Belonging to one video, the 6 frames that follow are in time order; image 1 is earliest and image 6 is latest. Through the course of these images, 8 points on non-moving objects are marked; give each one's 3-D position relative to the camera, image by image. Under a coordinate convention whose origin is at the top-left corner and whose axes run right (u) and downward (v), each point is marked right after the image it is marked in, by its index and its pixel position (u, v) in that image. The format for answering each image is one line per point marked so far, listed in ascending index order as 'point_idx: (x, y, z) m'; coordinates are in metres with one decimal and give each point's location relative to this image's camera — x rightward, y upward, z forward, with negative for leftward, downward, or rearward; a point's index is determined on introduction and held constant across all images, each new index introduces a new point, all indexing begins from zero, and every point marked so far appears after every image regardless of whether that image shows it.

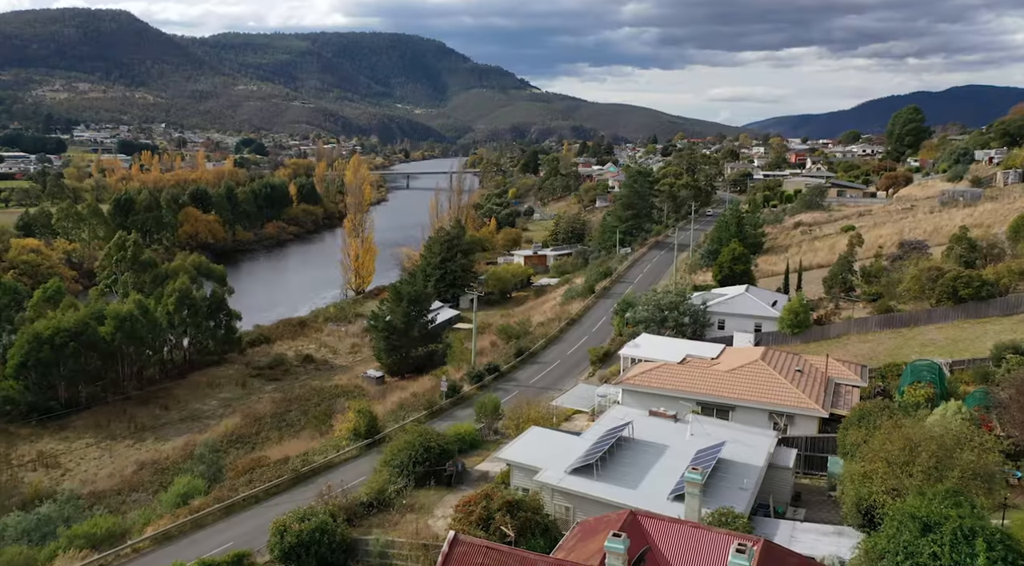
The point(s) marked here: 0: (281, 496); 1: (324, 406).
0: (-2.8, -2.7, +11.5) m
1: (-3.6, -2.5, +17.1) m
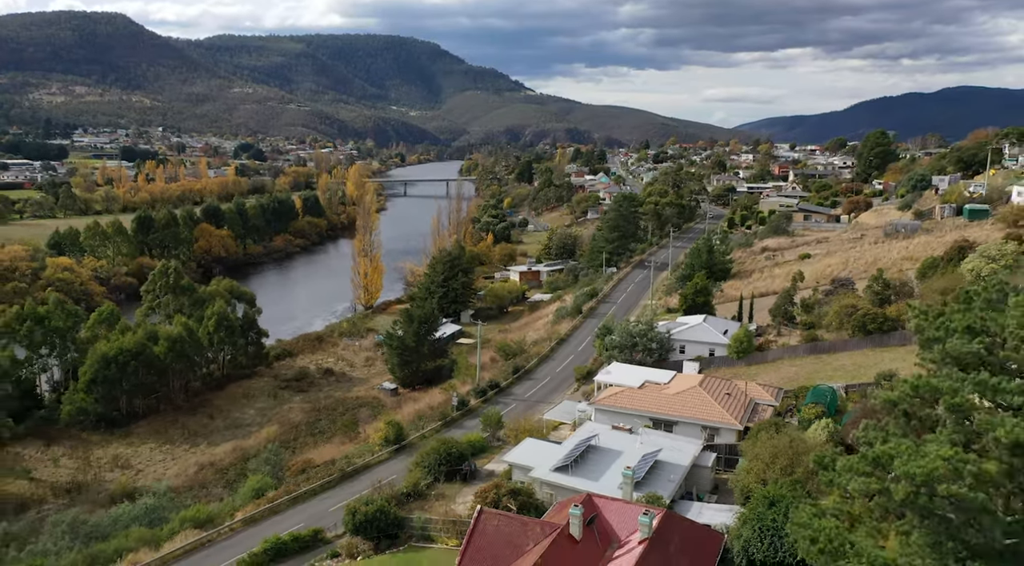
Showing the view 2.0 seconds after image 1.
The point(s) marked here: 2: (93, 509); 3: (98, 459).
0: (-2.8, -3.3, +14.4) m
1: (-3.7, -3.1, +19.9) m
2: (-7.1, -3.8, +15.1) m
3: (-8.4, -3.6, +17.6) m
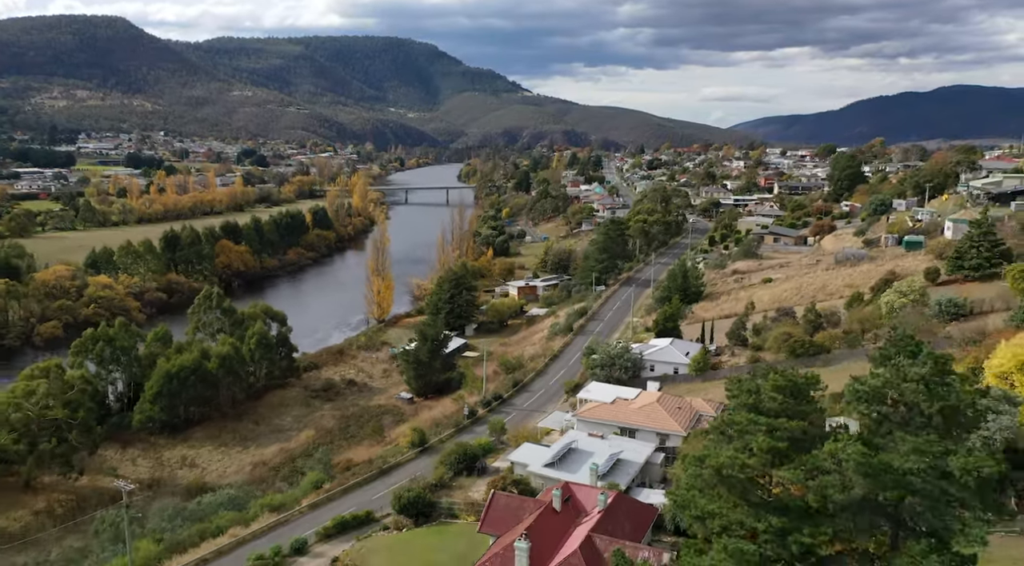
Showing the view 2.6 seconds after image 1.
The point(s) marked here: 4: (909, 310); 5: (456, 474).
0: (-2.8, -4.0, +17.9) m
1: (-3.7, -3.8, +23.5) m
2: (-7.1, -4.5, +18.6) m
3: (-8.3, -4.3, +21.1) m
4: (+8.5, -0.5, +18.6) m
5: (-1.1, -3.9, +18.0) m
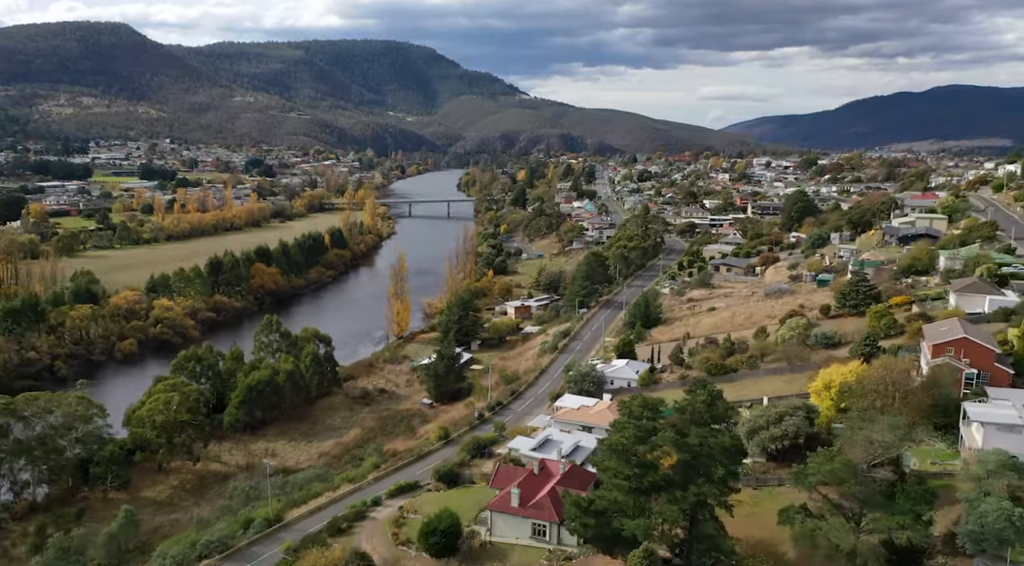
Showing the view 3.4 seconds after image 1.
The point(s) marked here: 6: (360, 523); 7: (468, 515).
0: (-2.9, -5.2, +25.2) m
1: (-3.8, -4.9, +30.8) m
2: (-7.2, -5.7, +25.9) m
3: (-8.4, -5.5, +28.4) m
4: (+8.5, -1.7, +25.9) m
5: (-1.2, -5.1, +25.3) m
6: (-3.3, -5.3, +19.2) m
7: (-1.0, -4.8, +18.5) m
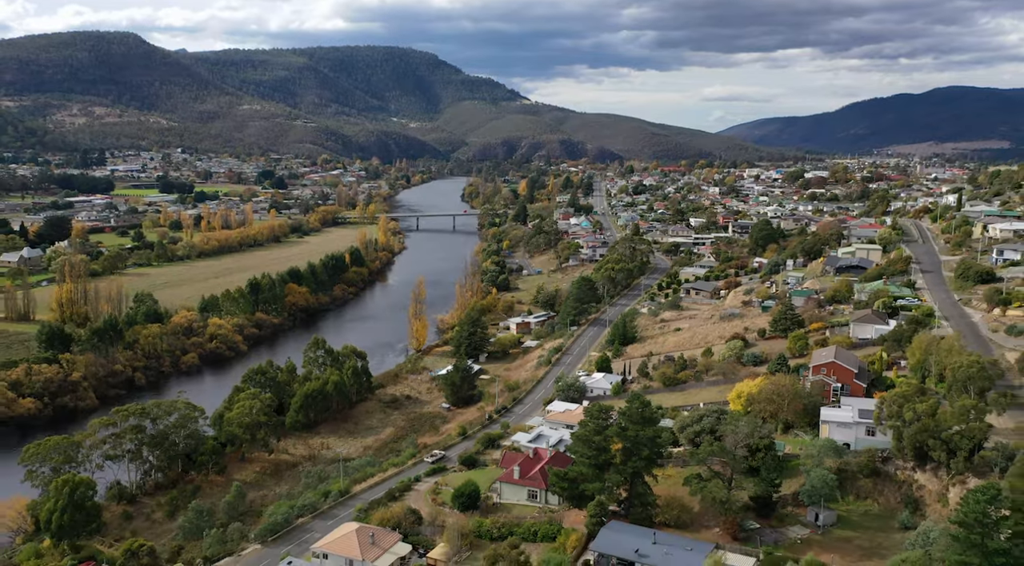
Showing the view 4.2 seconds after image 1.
0: (-2.8, -6.5, +33.0) m
1: (-3.7, -6.2, +38.6) m
2: (-7.1, -6.9, +33.7) m
3: (-8.3, -6.7, +36.3) m
4: (+8.6, -2.9, +33.7) m
5: (-1.1, -6.3, +33.1) m
6: (-3.2, -6.5, +27.0) m
7: (-0.9, -6.1, +26.3) m
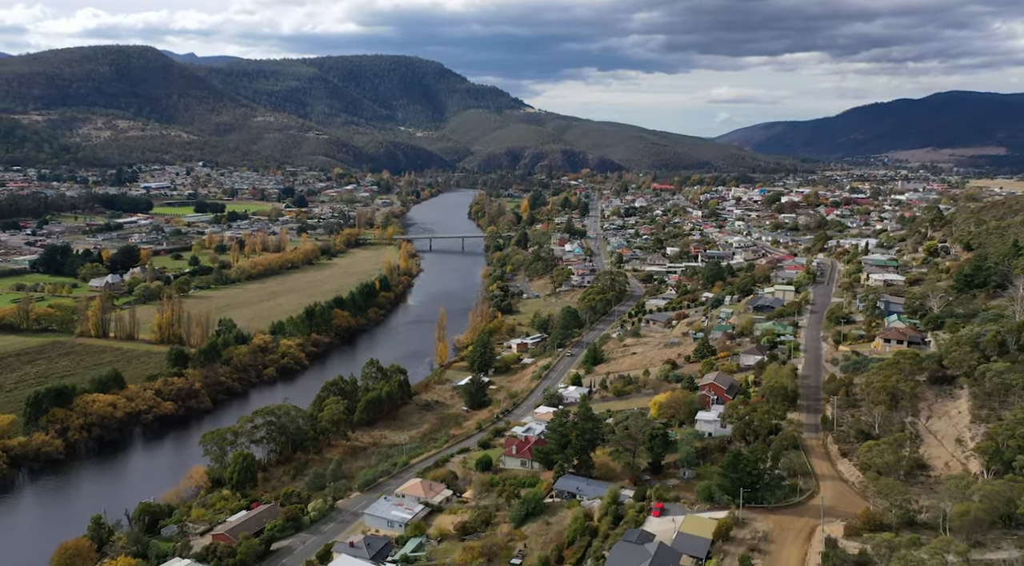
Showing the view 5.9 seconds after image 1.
0: (-2.8, -8.9, +49.0) m
1: (-3.6, -8.6, +54.5) m
2: (-7.1, -9.3, +49.7) m
3: (-8.3, -9.2, +52.2) m
4: (+8.6, -5.4, +49.6) m
5: (-1.1, -8.8, +49.0) m
6: (-3.3, -8.9, +43.0) m
7: (-0.9, -8.5, +42.2) m
